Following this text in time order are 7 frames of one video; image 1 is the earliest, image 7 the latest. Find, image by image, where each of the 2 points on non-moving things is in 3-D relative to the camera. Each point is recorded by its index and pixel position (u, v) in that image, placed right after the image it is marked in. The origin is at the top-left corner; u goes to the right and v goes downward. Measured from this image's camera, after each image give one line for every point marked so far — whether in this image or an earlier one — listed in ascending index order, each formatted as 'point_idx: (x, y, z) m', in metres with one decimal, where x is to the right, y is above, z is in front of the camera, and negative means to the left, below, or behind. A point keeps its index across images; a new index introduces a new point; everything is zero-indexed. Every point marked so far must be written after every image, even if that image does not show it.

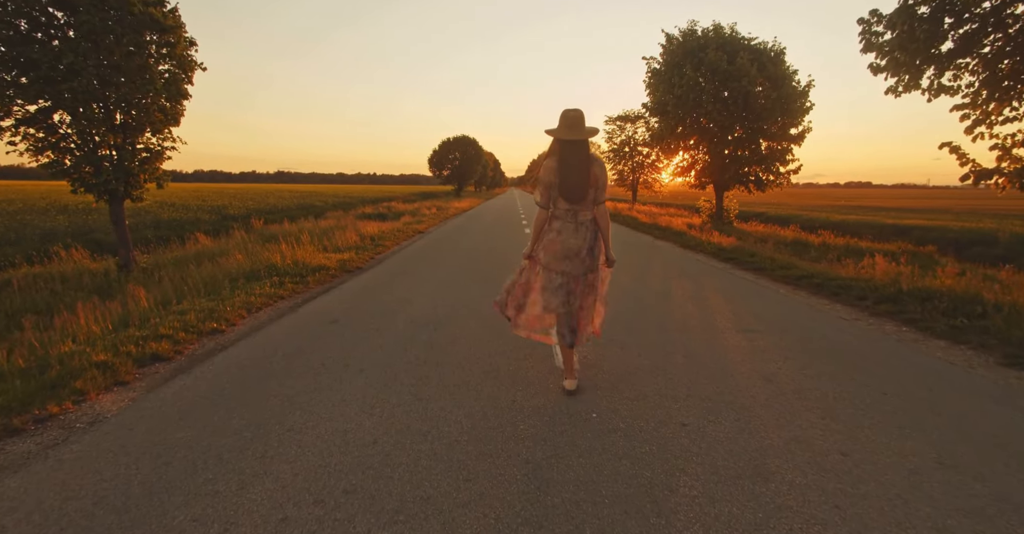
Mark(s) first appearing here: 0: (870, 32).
0: (+5.9, +3.9, +8.3) m
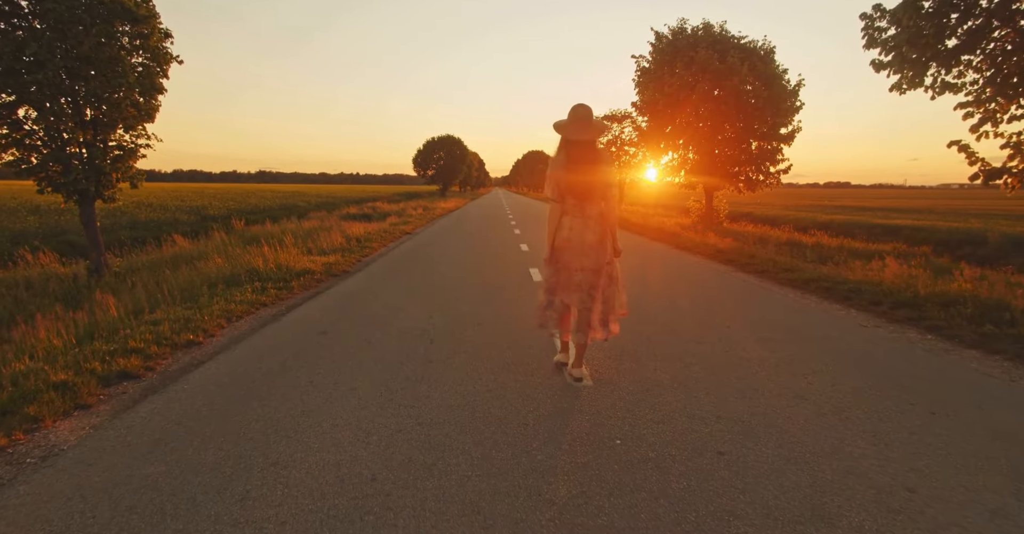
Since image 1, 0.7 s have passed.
0: (+5.8, +3.9, +8.1) m
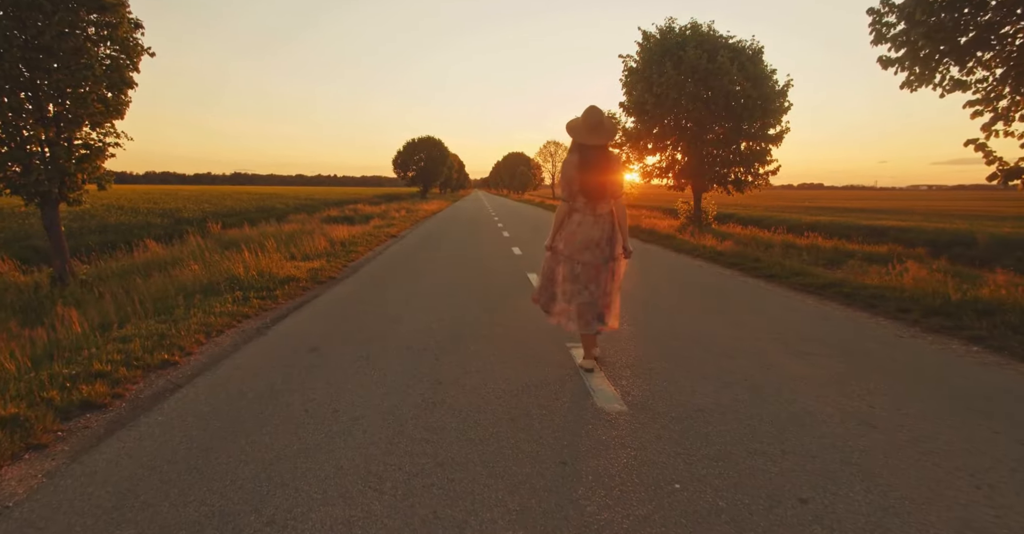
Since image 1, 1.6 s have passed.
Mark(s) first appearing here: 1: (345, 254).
0: (+5.8, +3.8, +7.9) m
1: (-4.6, +0.4, +13.9) m
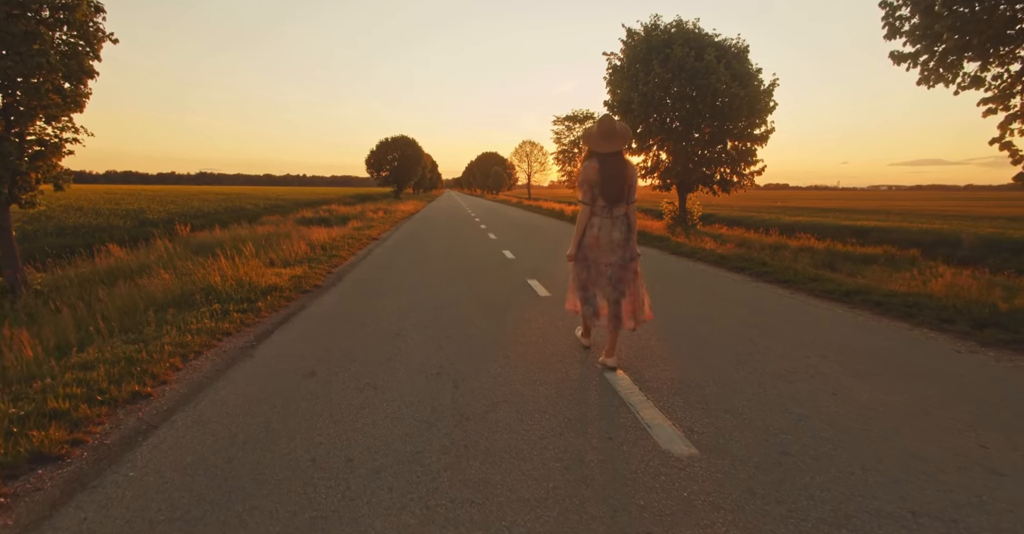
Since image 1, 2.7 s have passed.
0: (+5.8, +3.8, +7.6) m
1: (-4.8, +0.2, +13.2) m
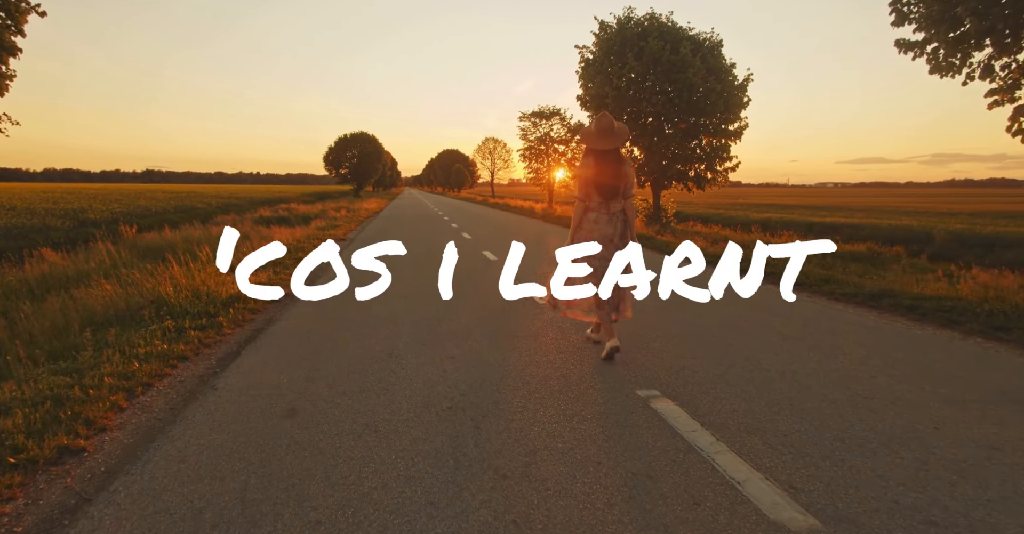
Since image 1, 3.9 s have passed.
0: (+5.7, +3.8, +7.3) m
1: (-5.3, +0.1, +12.1) m
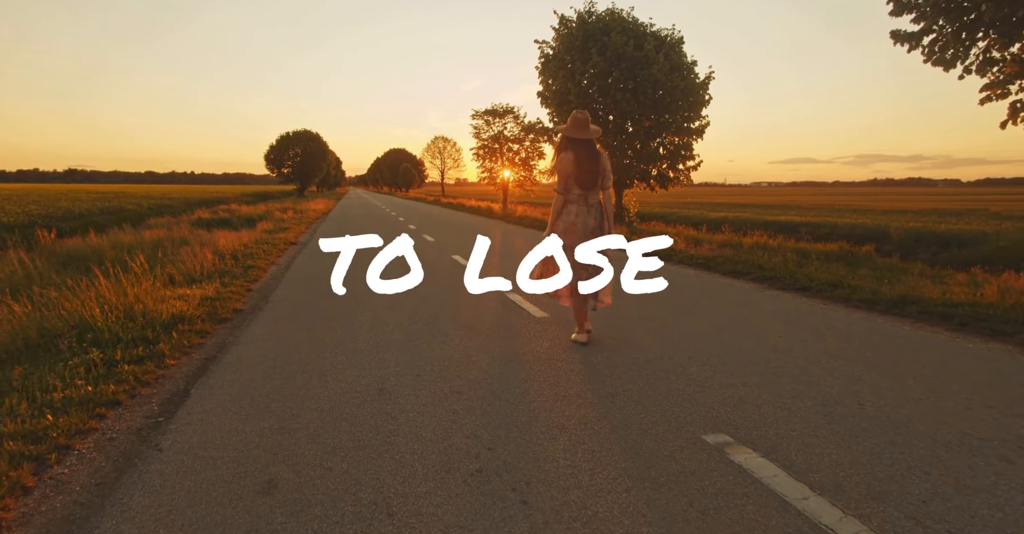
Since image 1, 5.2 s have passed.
0: (+5.5, +3.8, +7.1) m
1: (-5.8, -0.1, +10.8) m
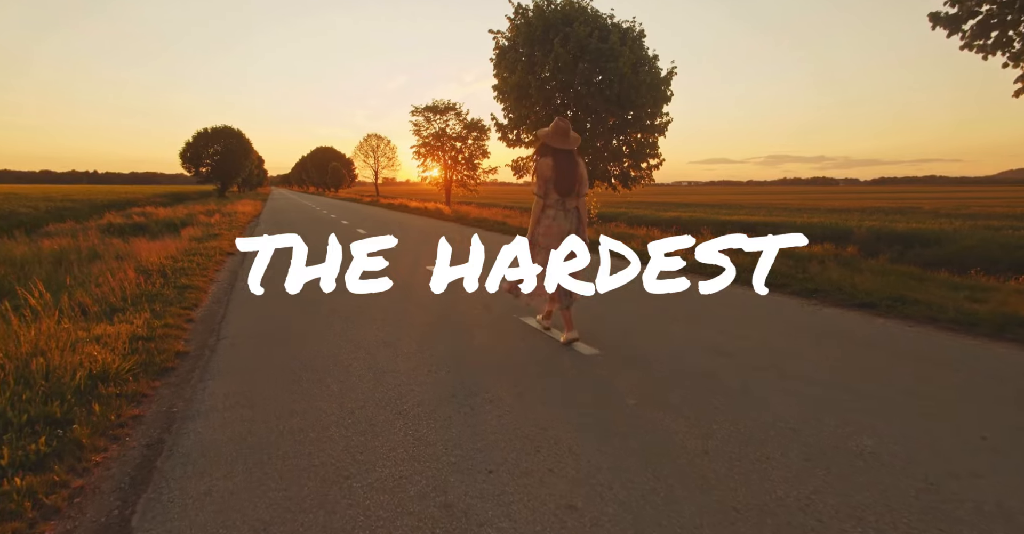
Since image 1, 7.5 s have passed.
0: (+5.7, +3.6, +6.4) m
1: (-5.9, -0.5, +8.8) m
